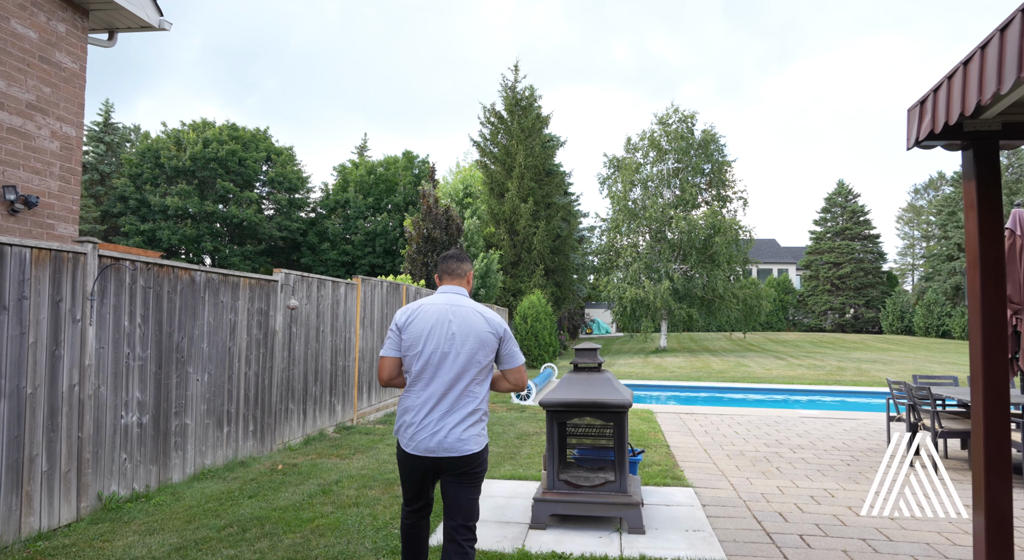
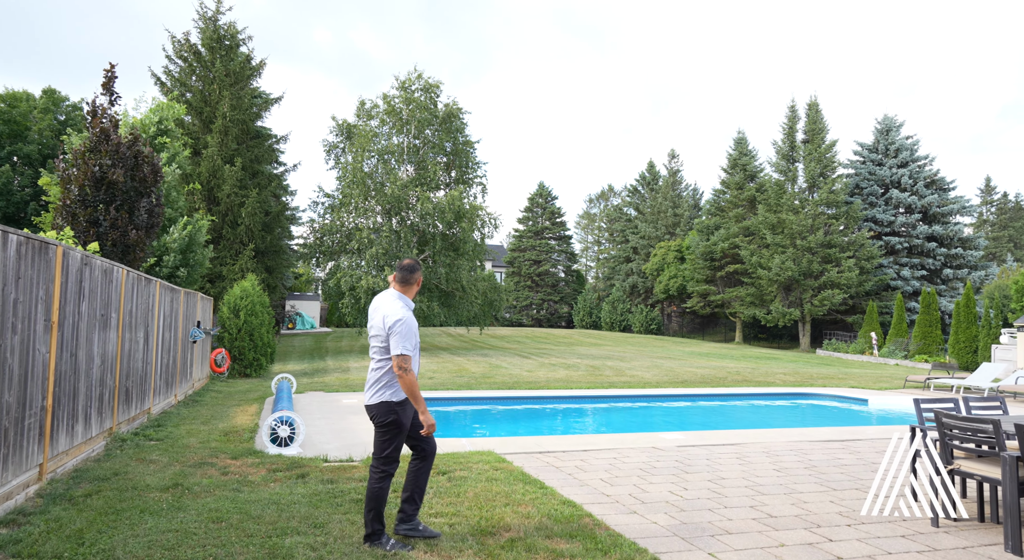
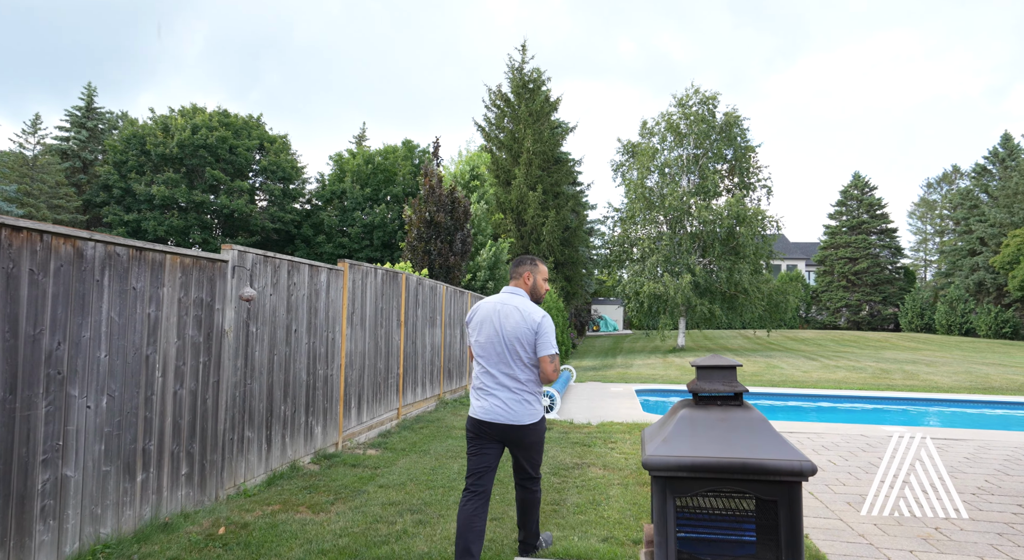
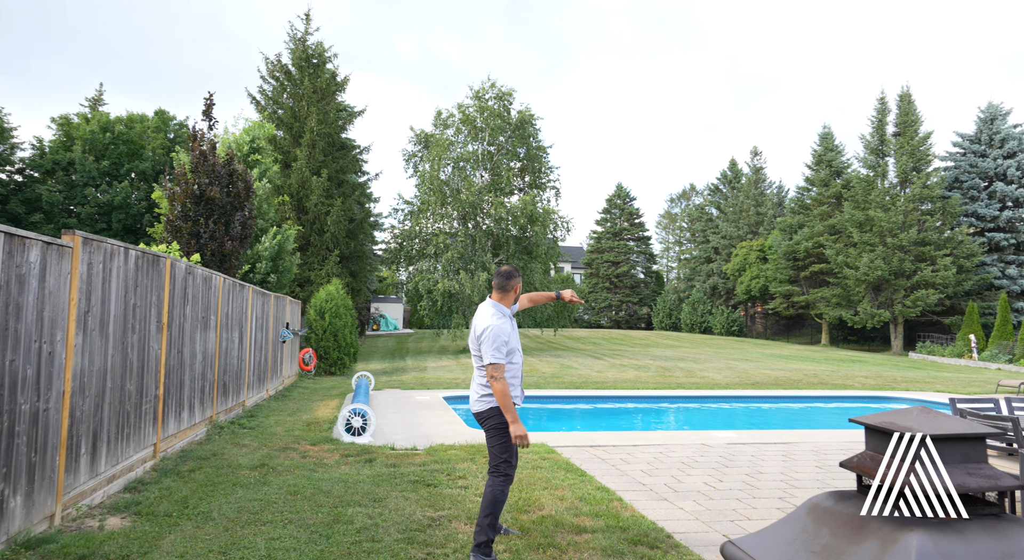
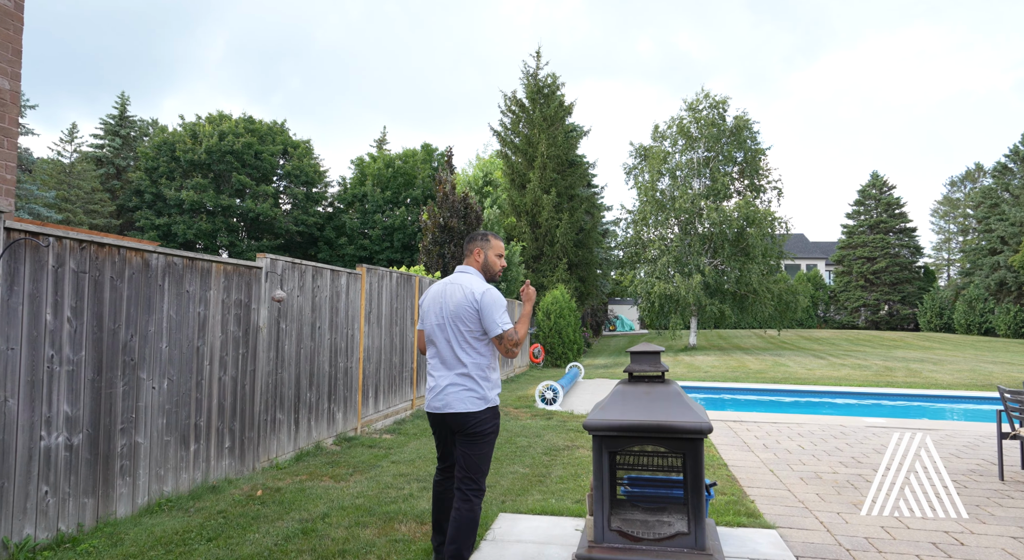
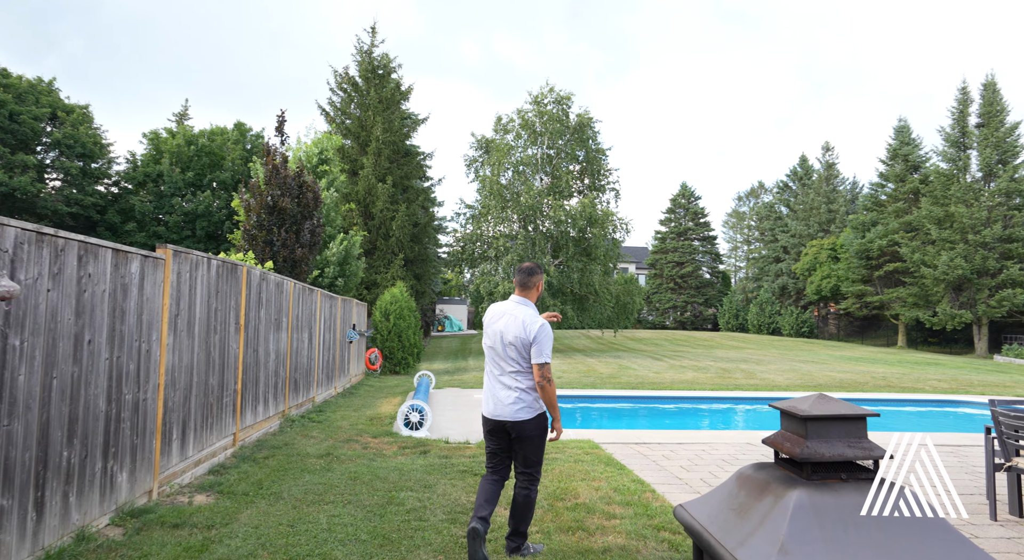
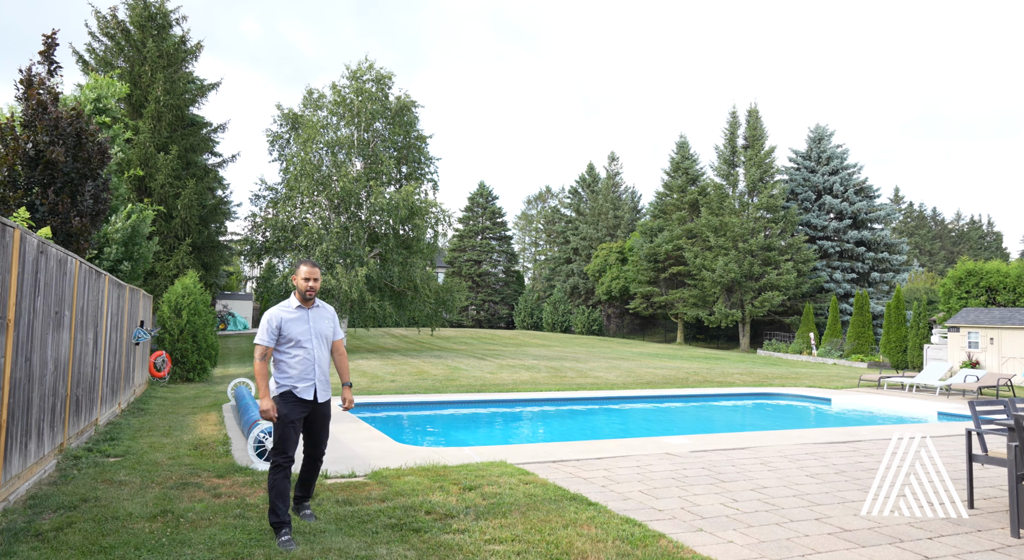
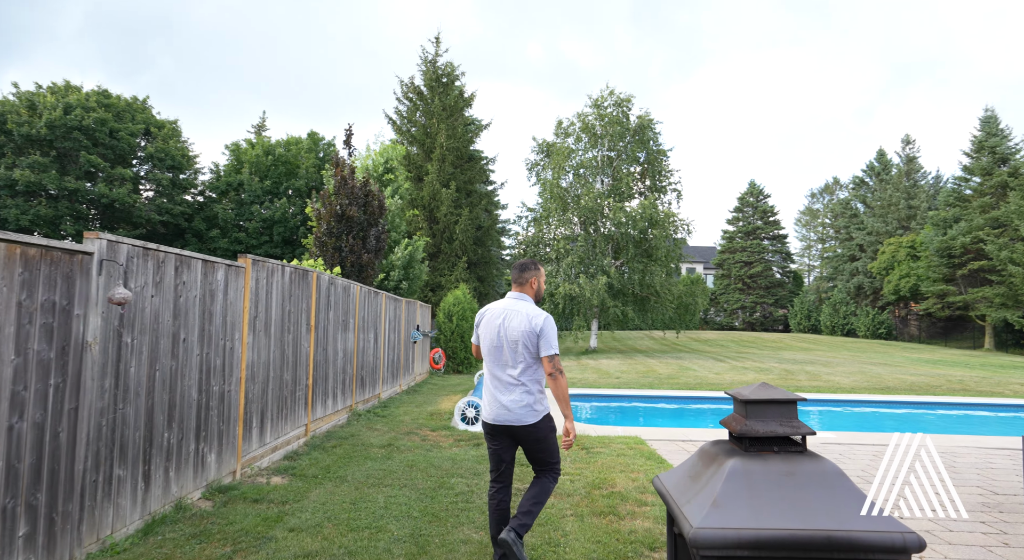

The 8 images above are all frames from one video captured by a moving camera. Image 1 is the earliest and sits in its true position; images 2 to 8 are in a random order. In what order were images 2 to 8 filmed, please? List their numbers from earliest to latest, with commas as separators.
5, 3, 8, 6, 4, 2, 7
